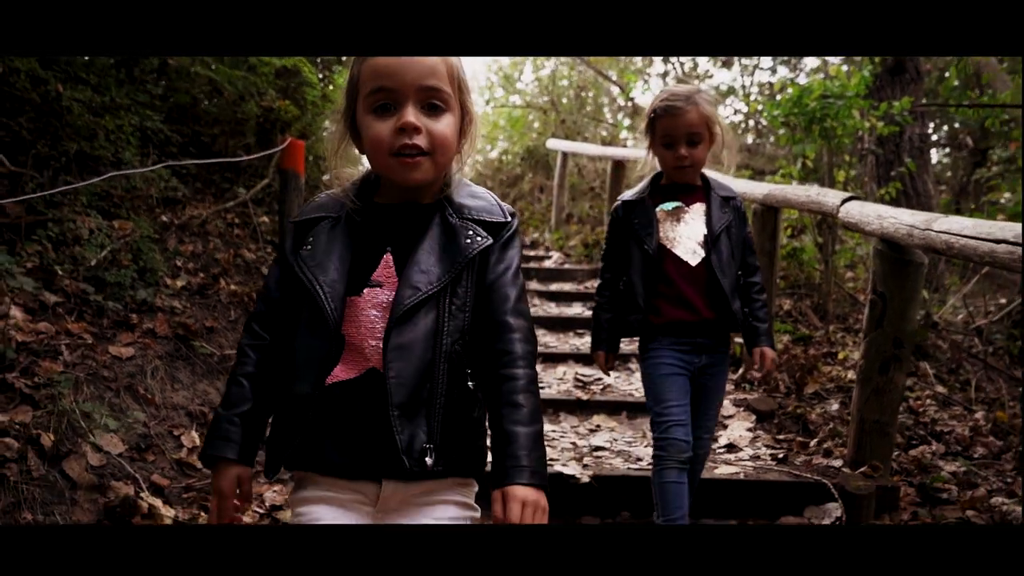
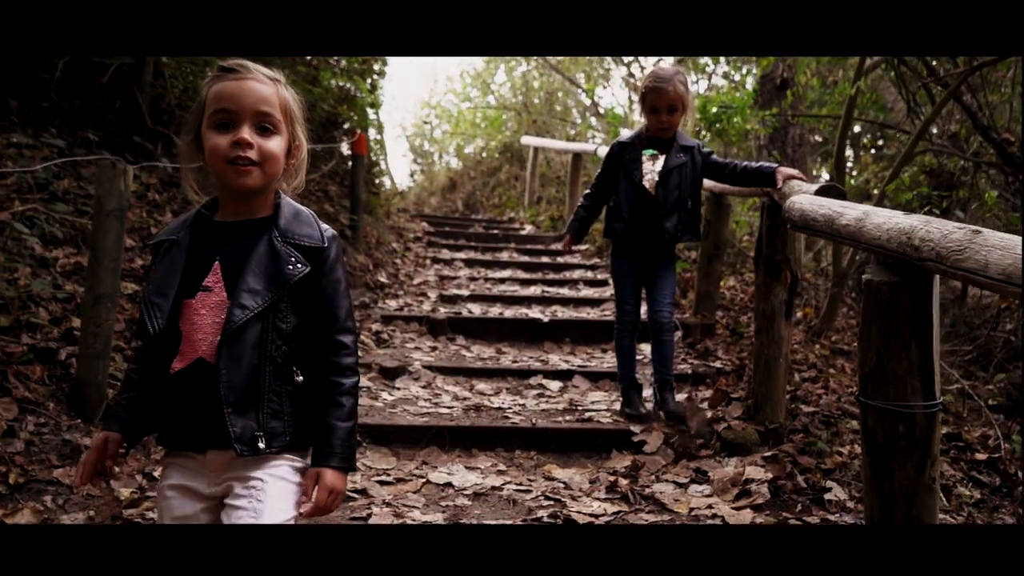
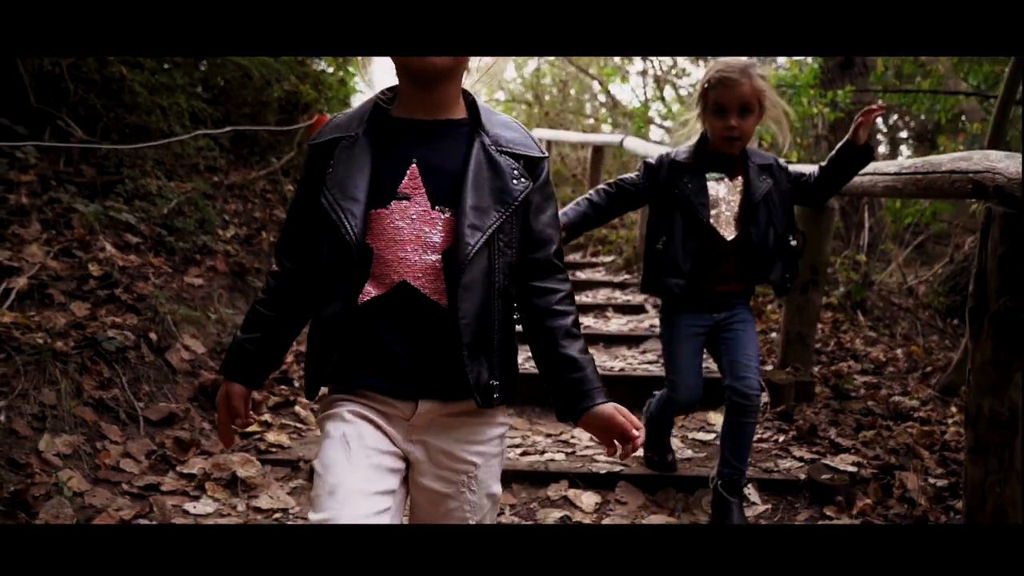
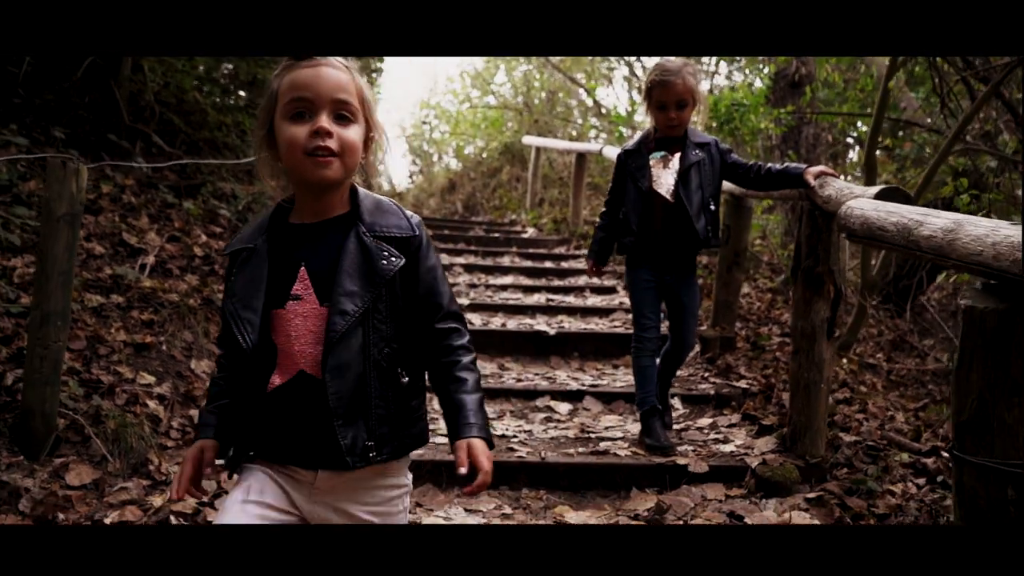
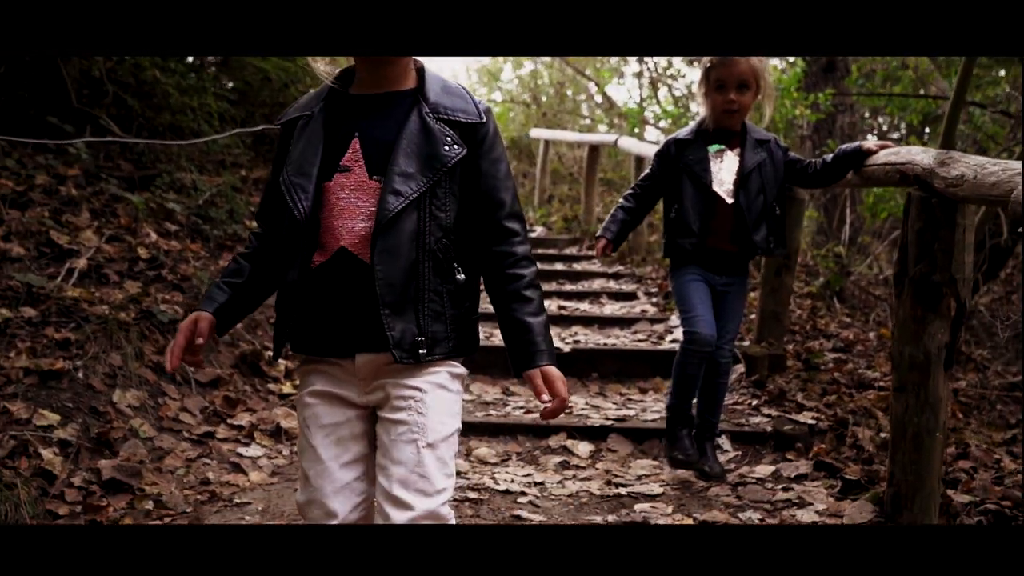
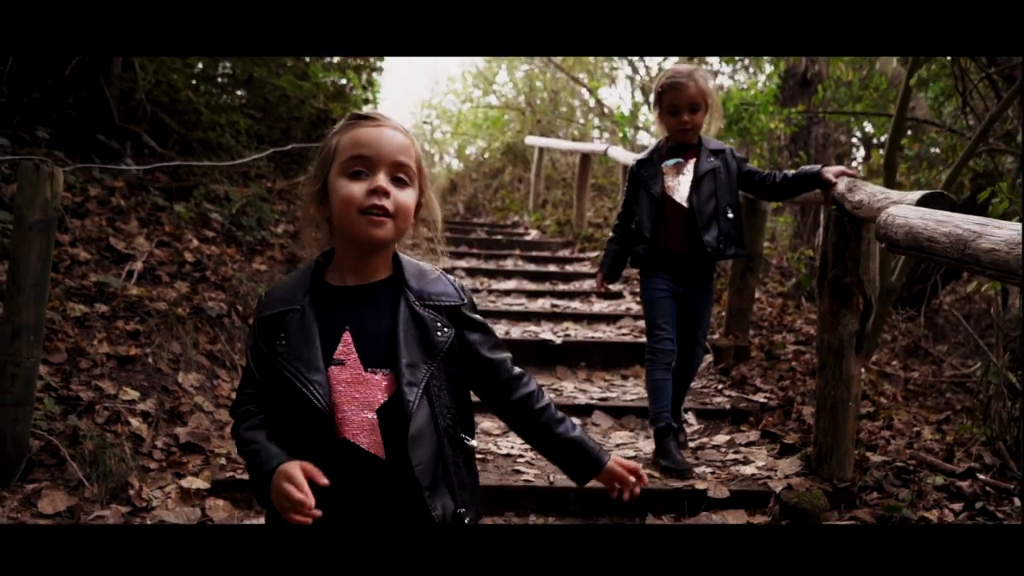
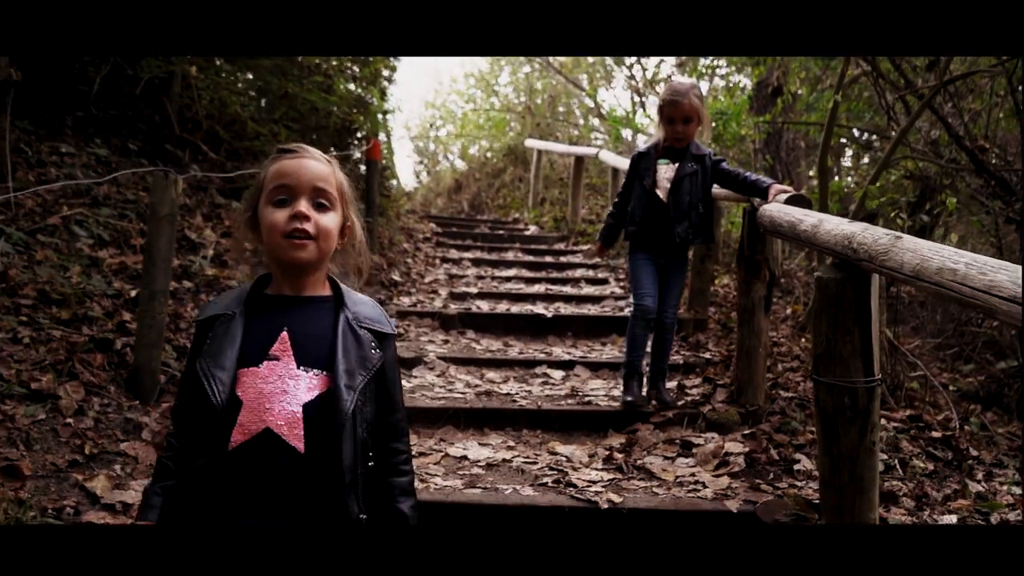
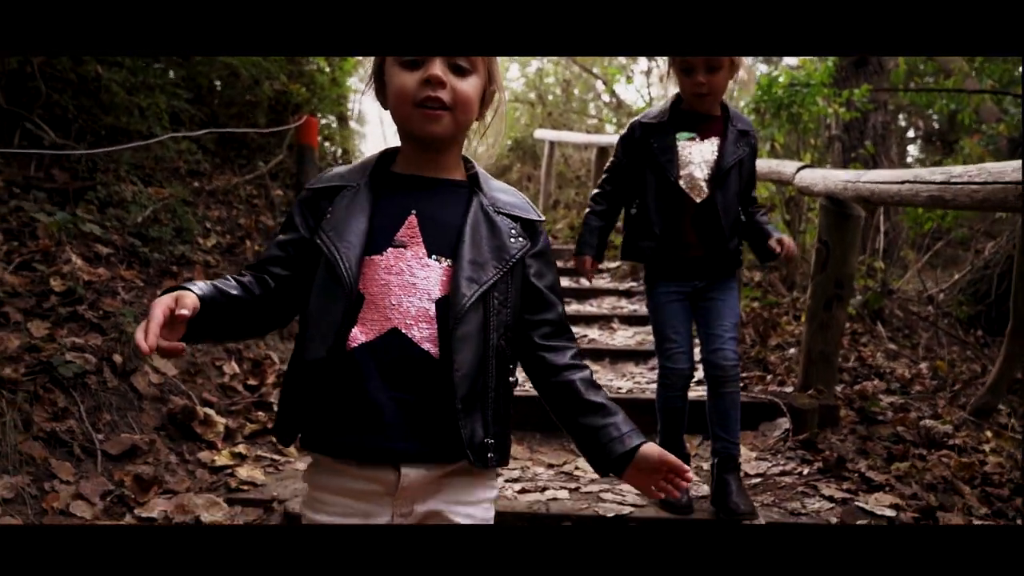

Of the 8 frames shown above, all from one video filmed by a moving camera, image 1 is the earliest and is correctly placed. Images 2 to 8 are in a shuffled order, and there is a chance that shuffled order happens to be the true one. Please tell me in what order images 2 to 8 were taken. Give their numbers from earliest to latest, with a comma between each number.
8, 3, 5, 6, 4, 2, 7
